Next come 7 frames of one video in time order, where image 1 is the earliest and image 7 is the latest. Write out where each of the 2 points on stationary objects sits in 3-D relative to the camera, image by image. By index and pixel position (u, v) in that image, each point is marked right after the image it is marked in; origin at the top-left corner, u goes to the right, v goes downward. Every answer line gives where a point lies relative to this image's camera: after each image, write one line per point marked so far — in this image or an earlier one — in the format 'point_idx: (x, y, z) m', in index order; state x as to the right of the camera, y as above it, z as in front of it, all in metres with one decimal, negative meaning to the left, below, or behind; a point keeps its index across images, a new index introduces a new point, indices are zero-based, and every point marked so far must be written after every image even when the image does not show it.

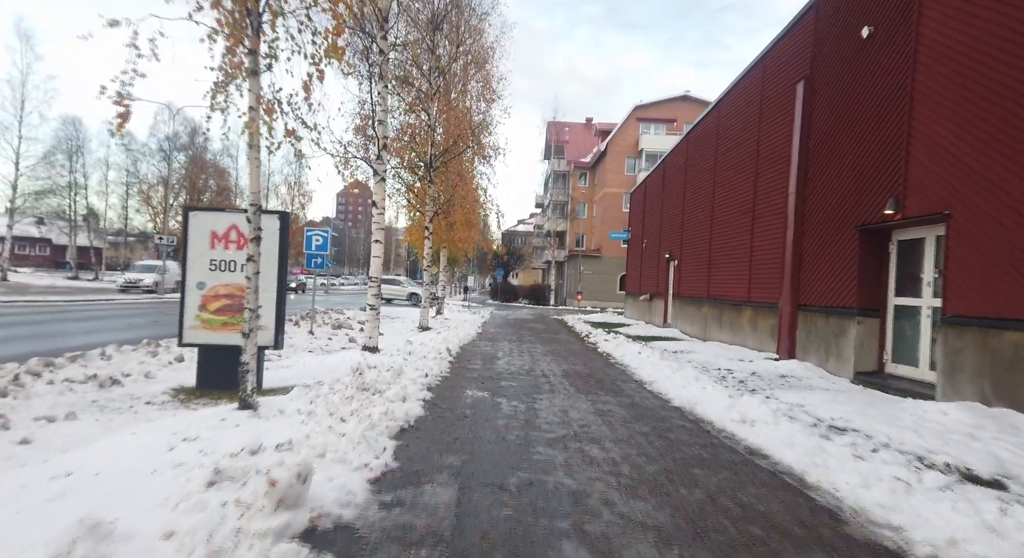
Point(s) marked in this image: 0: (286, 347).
0: (-5.8, -1.7, +13.8) m
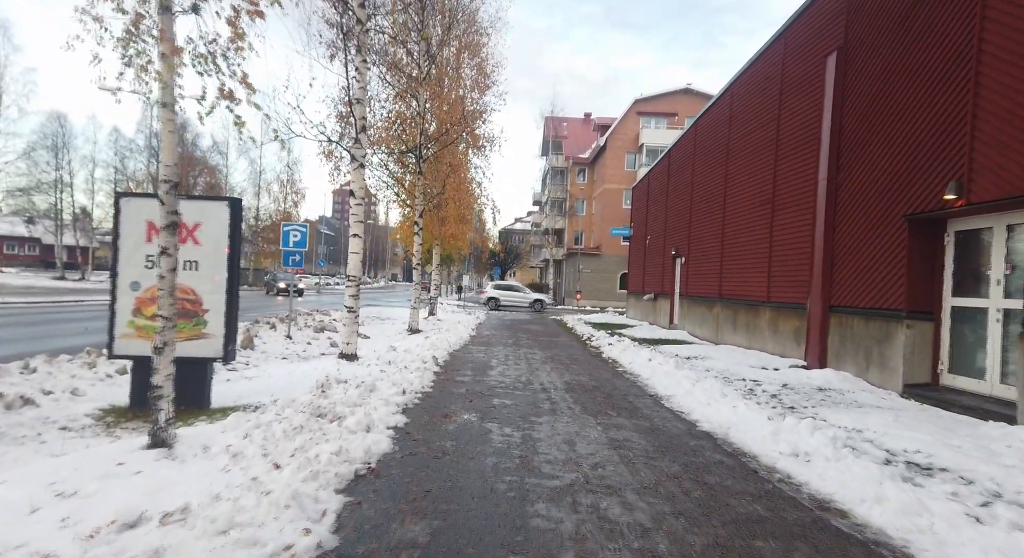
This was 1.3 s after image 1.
0: (-5.9, -1.7, +12.5) m
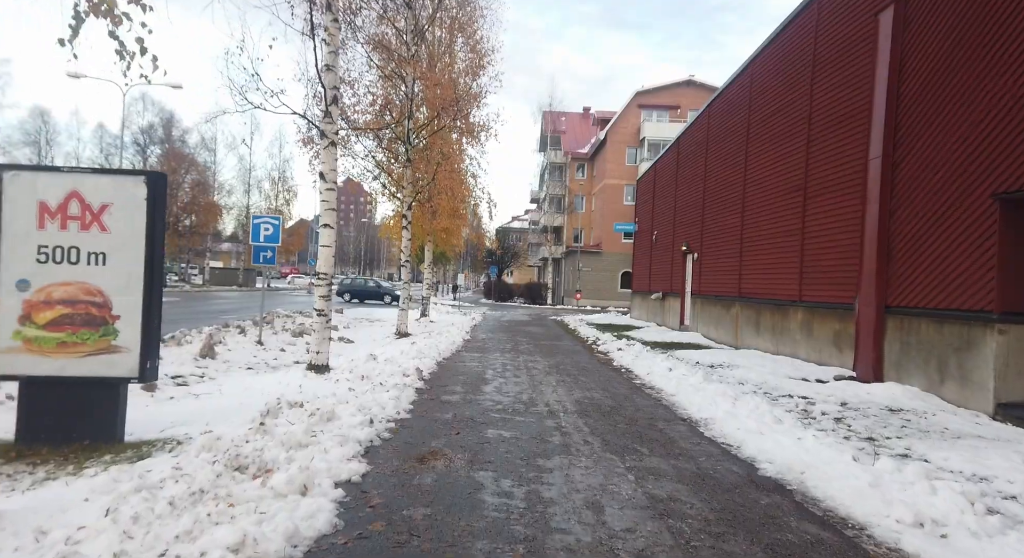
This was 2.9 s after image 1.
0: (-6.0, -1.7, +10.9) m
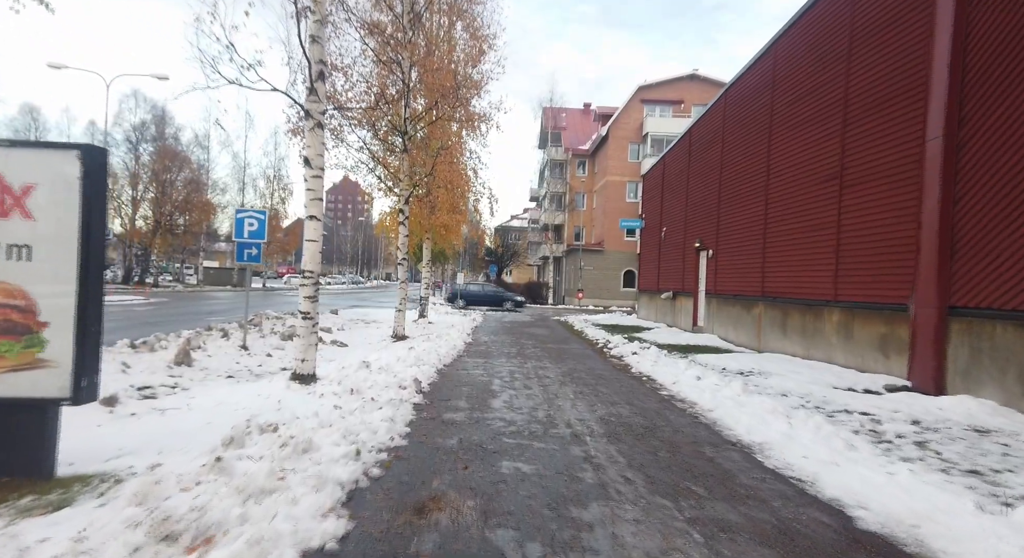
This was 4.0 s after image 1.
0: (-5.8, -1.7, +9.8) m
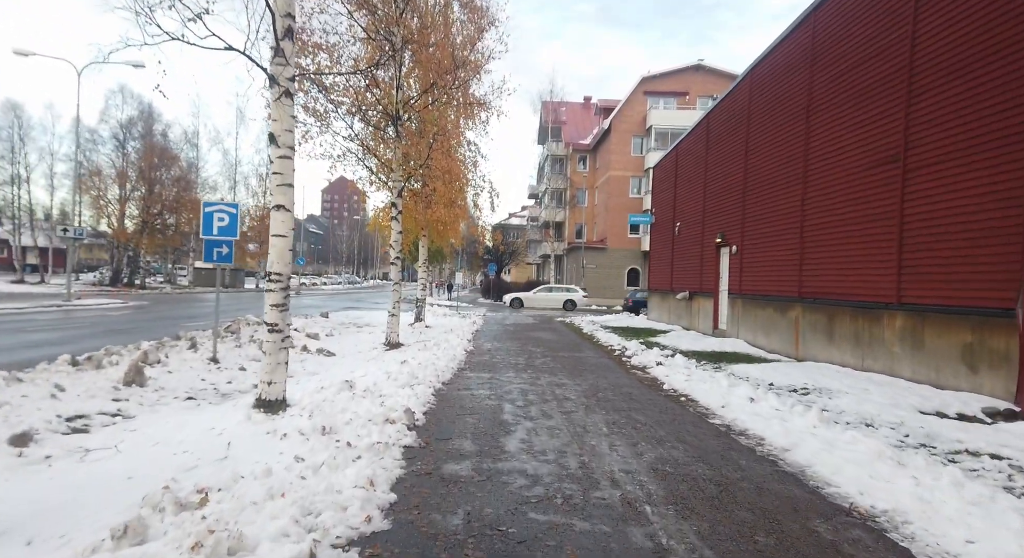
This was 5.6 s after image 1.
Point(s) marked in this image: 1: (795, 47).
0: (-5.7, -1.7, +8.3) m
1: (+6.6, +5.4, +12.5) m
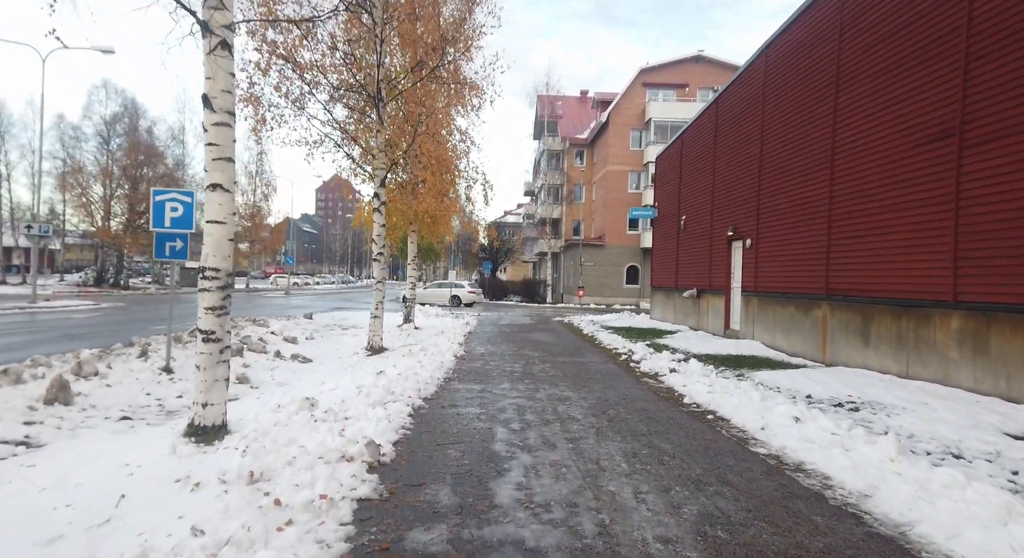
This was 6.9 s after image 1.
0: (-5.7, -1.7, +7.0) m
1: (+6.4, +5.5, +11.3) m
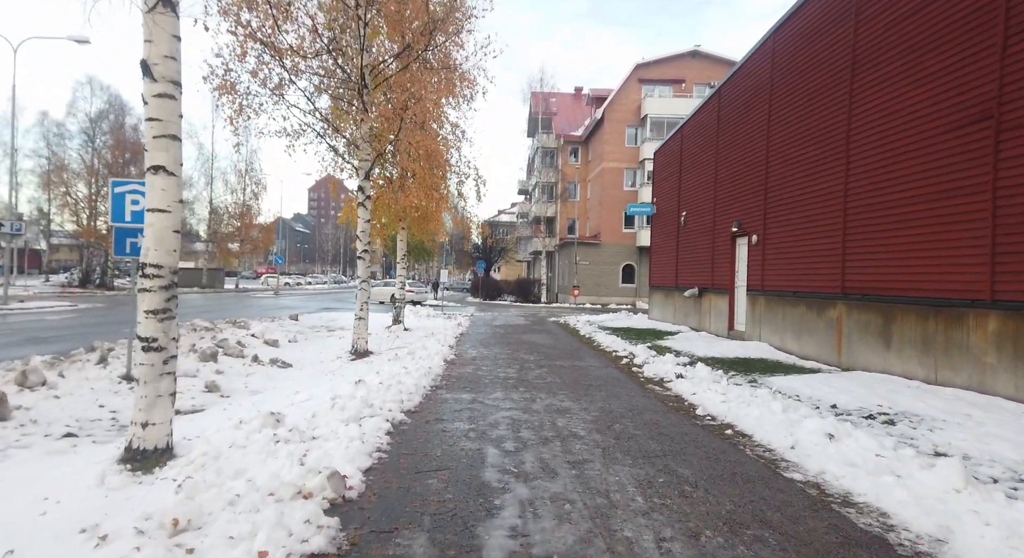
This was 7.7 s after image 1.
0: (-5.8, -1.7, +6.2) m
1: (+6.3, +5.5, +10.6) m
